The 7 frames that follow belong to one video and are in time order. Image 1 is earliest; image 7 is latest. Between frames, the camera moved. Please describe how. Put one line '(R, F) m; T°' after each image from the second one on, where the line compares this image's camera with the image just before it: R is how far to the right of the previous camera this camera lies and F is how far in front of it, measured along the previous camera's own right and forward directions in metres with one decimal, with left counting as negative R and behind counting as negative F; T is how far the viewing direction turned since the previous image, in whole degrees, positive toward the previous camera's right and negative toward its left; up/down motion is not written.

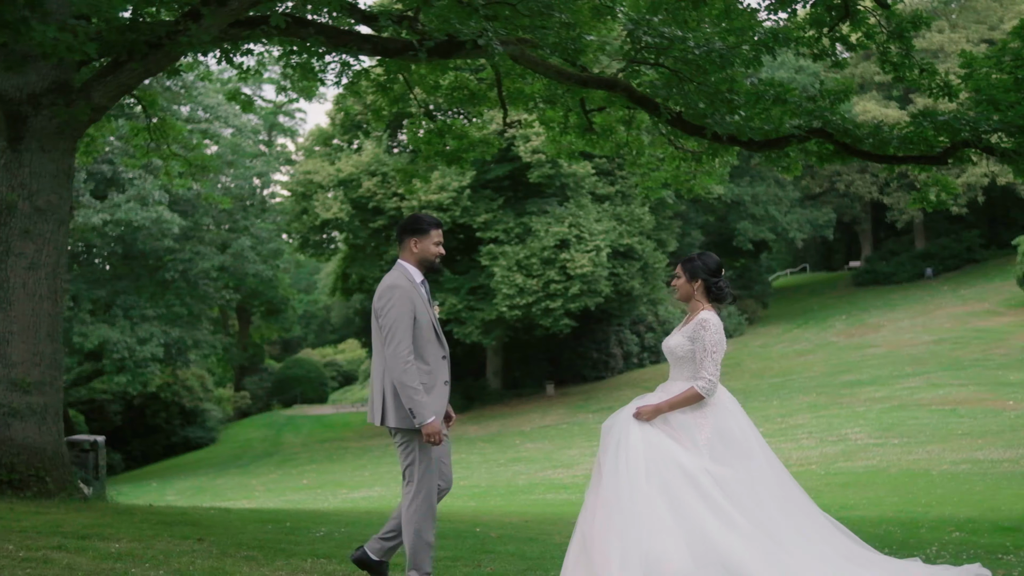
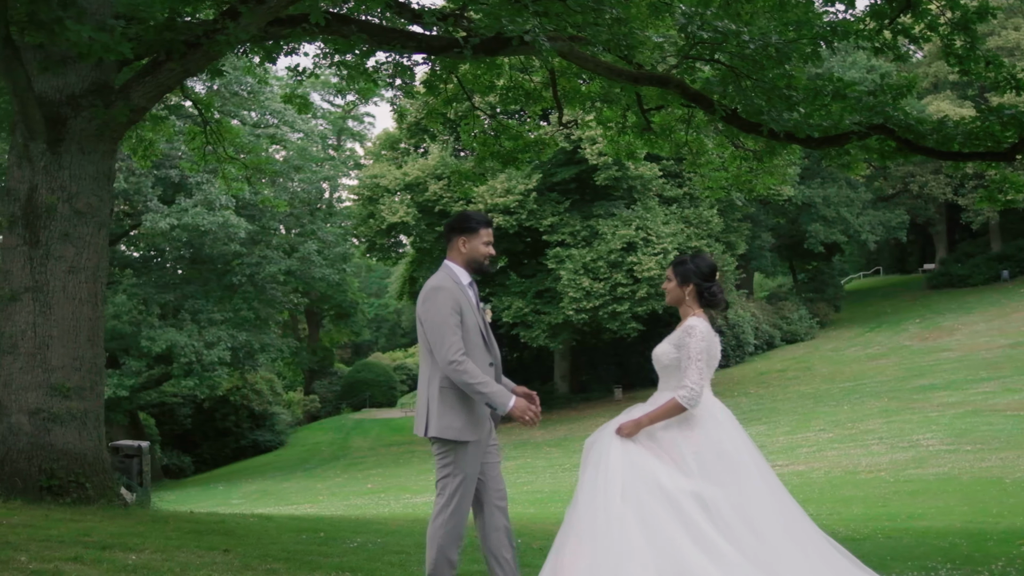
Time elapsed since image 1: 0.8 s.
(+0.1, +0.2) m; -3°
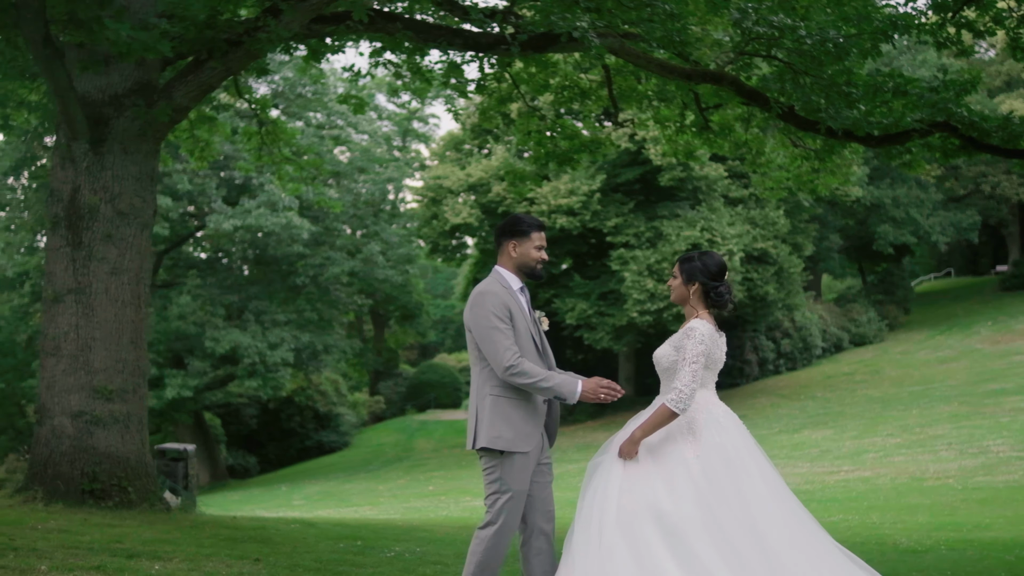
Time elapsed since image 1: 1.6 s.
(+0.1, +0.2) m; -3°
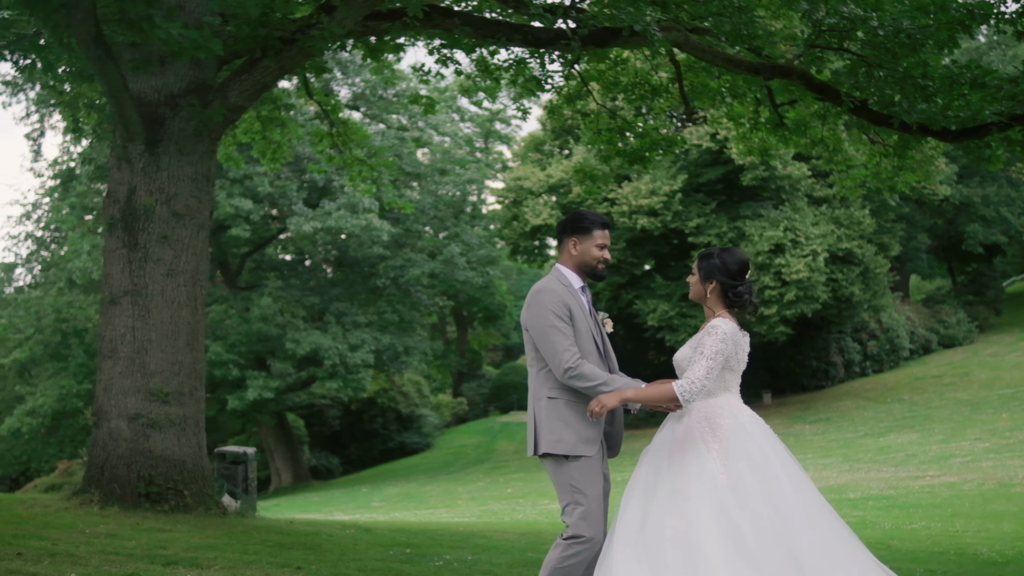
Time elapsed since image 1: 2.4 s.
(+0.1, +0.2) m; -3°
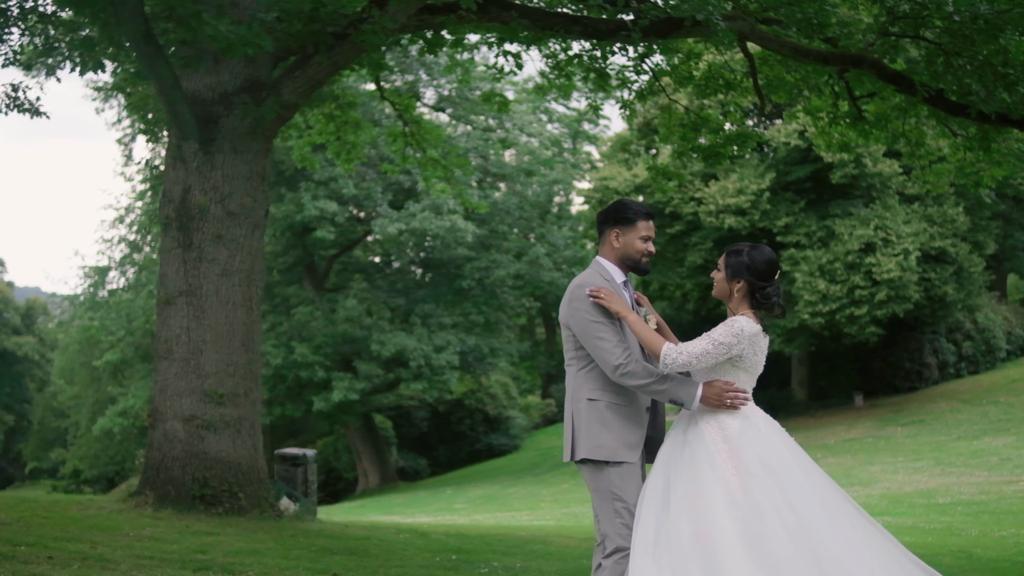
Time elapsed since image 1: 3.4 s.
(+0.2, +0.2) m; -4°
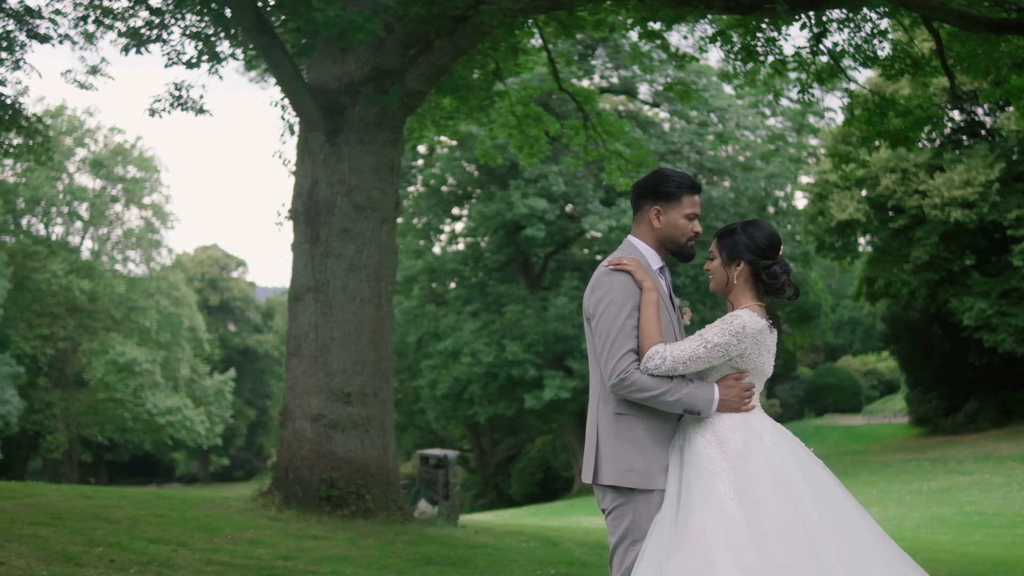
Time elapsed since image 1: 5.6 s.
(+0.5, +0.4) m; -9°
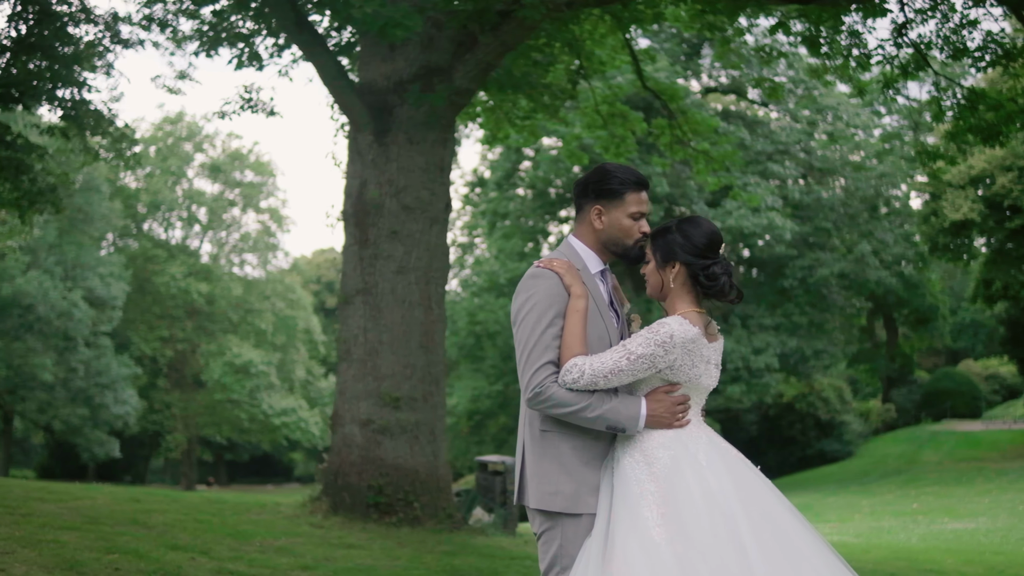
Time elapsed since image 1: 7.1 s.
(+0.3, +0.2) m; -5°
